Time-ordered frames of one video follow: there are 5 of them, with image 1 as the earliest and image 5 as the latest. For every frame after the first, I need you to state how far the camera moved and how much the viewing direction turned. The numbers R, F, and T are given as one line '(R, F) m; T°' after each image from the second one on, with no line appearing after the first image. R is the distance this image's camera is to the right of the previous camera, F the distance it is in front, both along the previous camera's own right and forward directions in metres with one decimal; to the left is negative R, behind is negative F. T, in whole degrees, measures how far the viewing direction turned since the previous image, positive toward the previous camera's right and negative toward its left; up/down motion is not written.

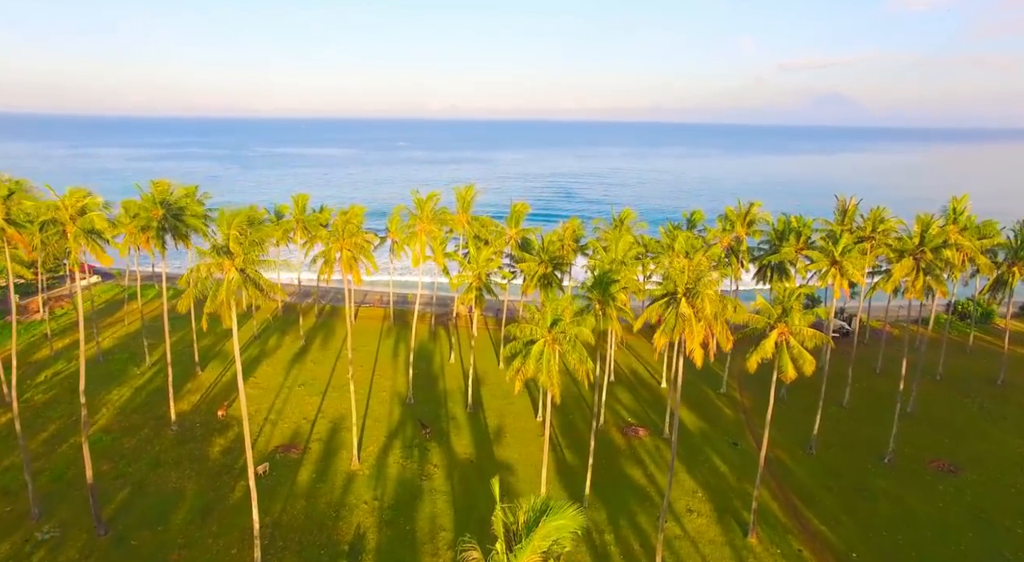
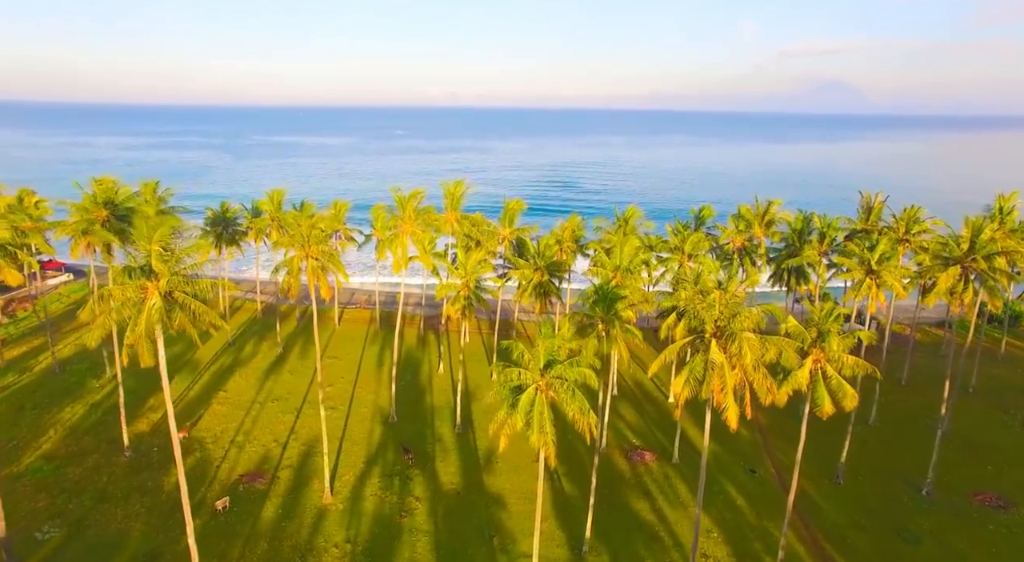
(+0.4, +4.1) m; 0°
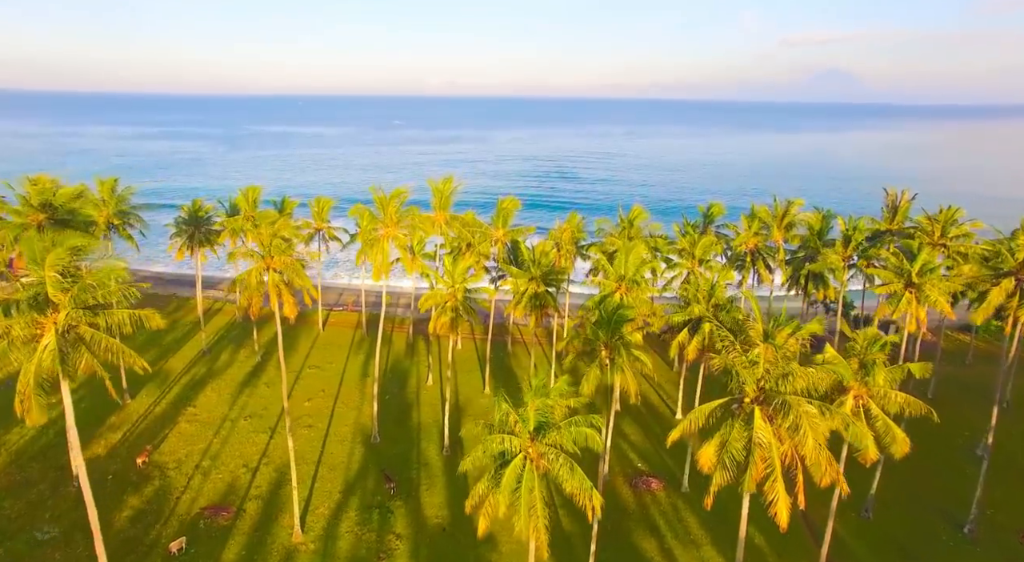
(+0.3, +3.5) m; 0°
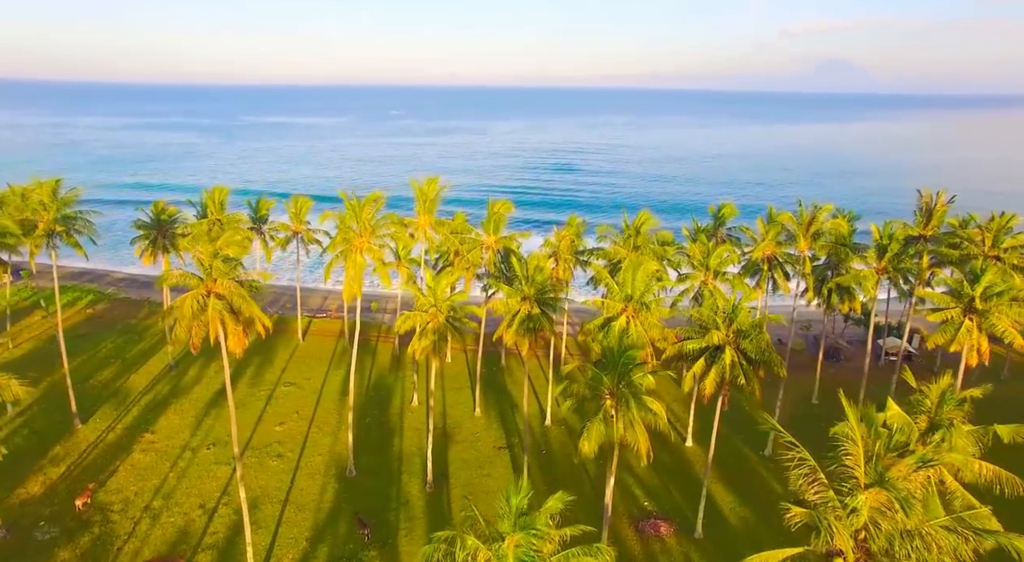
(+0.4, +4.0) m; 0°
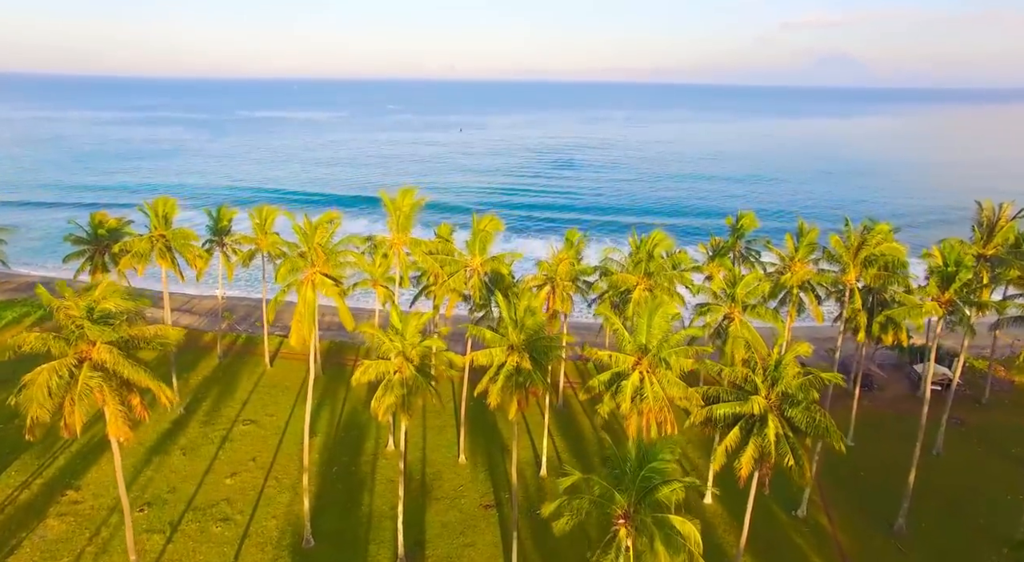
(+0.5, +5.3) m; 0°
